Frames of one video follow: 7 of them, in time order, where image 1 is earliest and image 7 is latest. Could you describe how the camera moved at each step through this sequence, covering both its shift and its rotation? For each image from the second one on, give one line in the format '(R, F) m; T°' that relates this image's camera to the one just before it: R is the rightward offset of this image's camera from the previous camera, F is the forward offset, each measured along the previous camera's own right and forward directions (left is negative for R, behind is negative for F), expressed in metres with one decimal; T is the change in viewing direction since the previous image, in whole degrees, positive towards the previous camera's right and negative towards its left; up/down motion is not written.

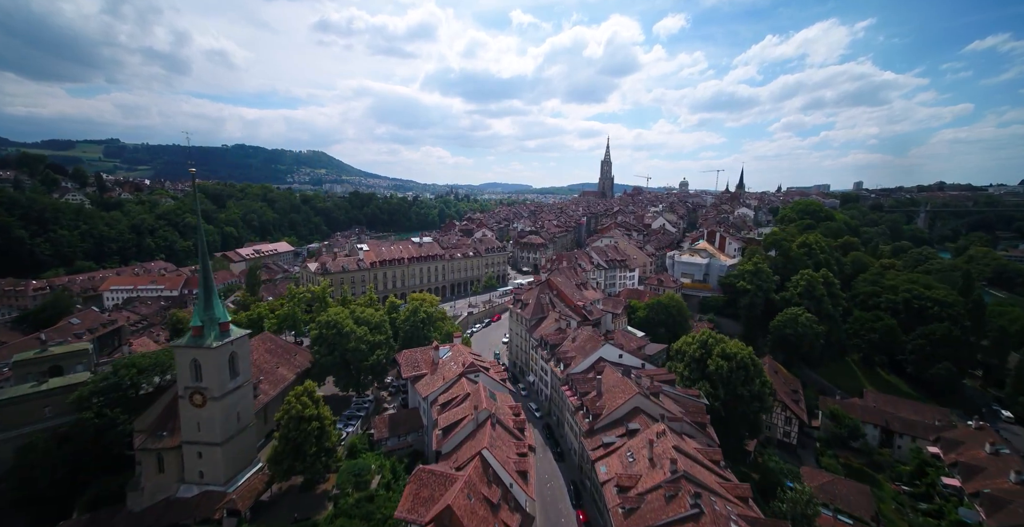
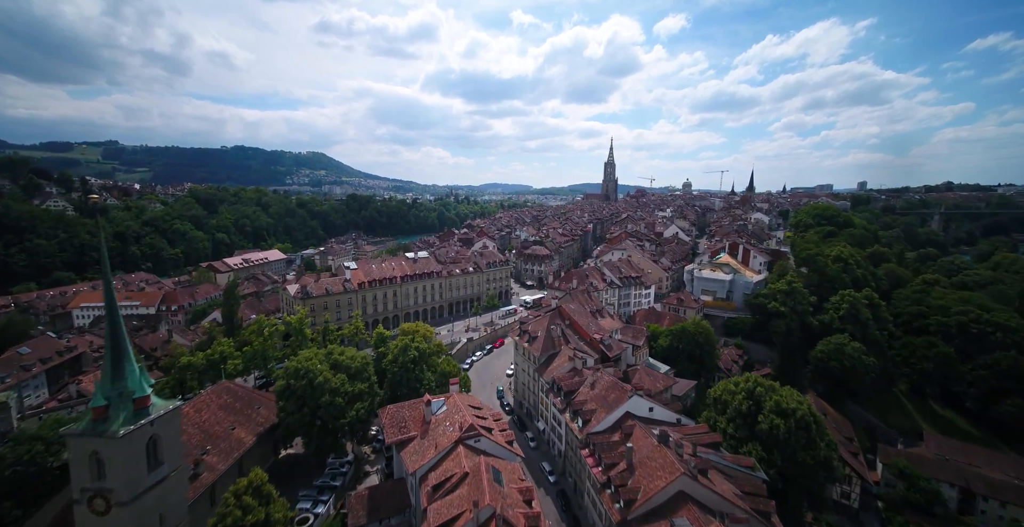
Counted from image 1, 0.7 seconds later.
(-0.4, +5.4) m; 0°
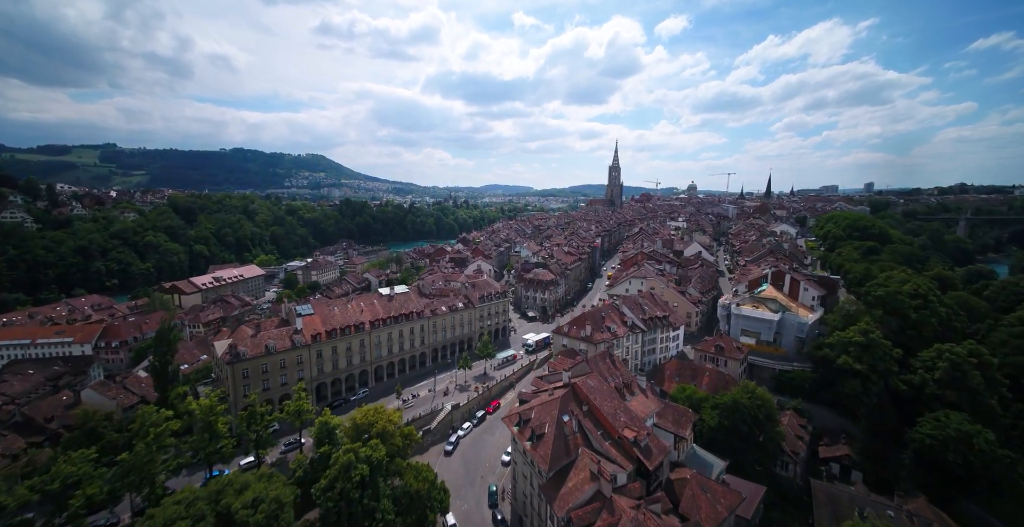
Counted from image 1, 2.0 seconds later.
(+0.4, +10.0) m; 0°
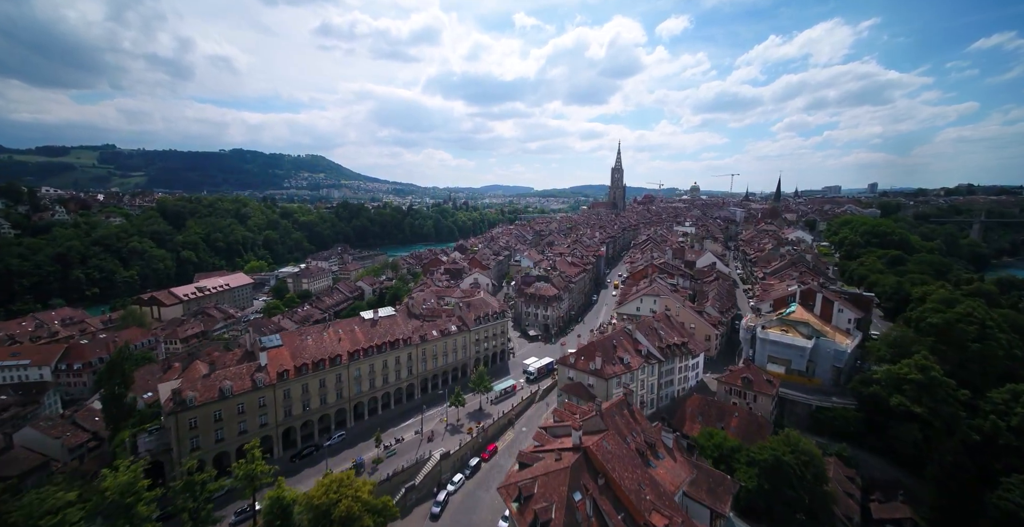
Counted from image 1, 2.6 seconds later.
(+0.2, +5.0) m; 0°
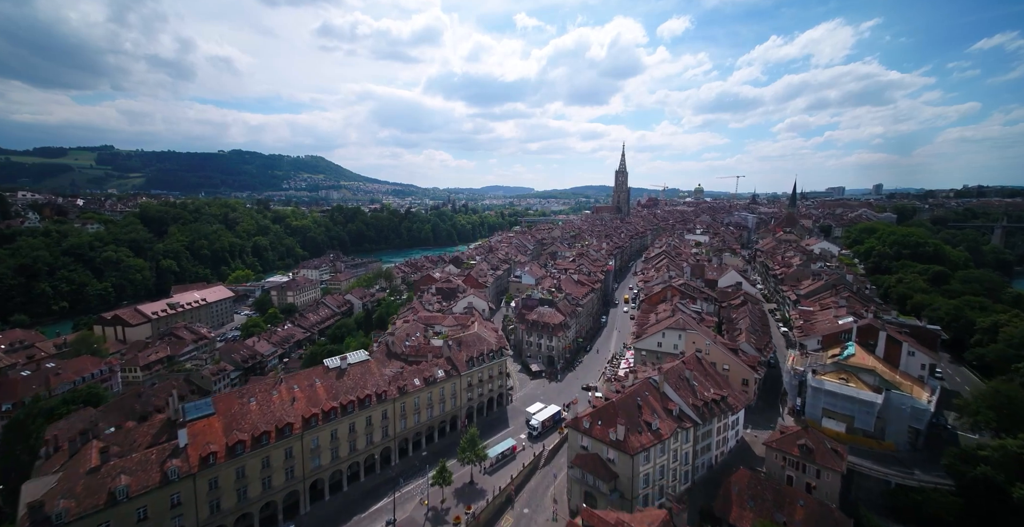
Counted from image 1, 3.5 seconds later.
(+0.2, +7.3) m; 0°
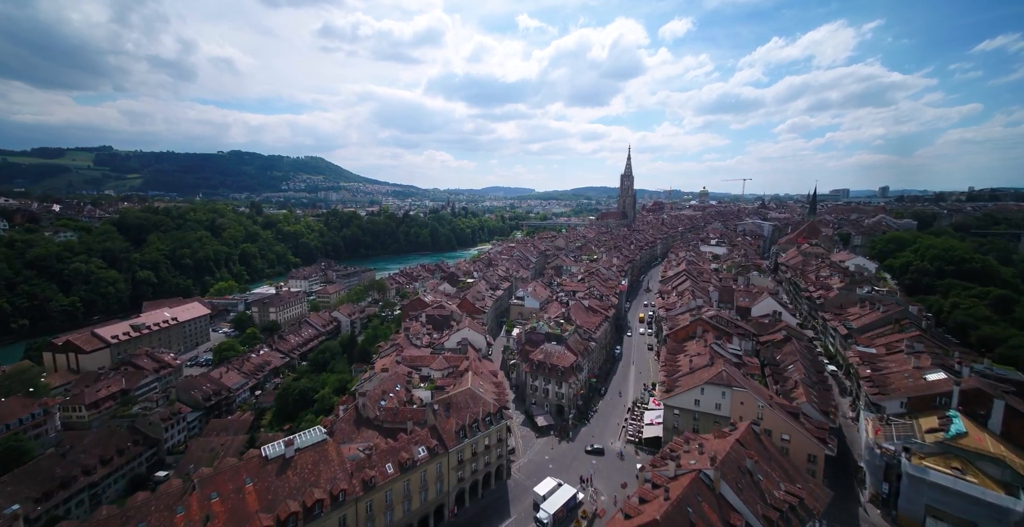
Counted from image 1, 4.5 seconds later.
(-0.1, +8.0) m; 0°
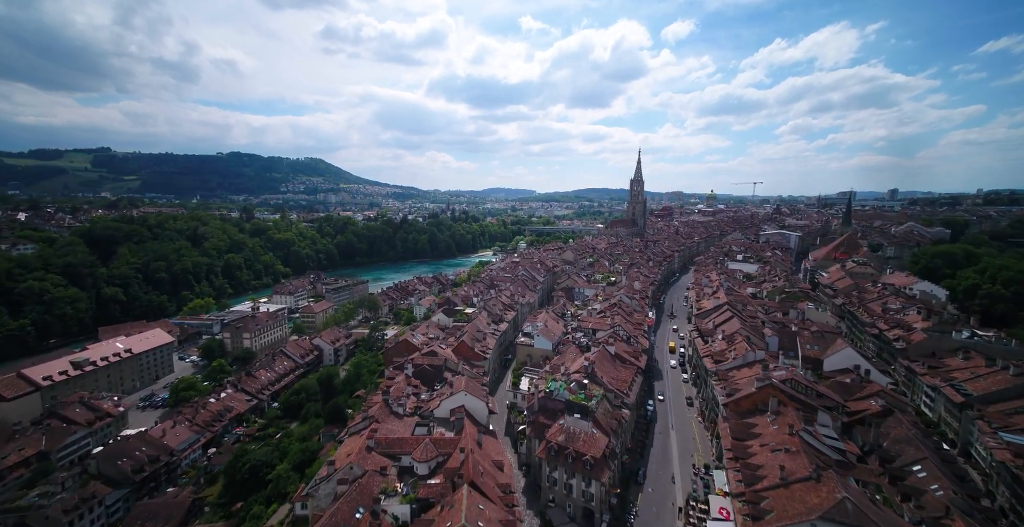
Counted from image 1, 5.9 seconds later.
(-0.7, +10.9) m; 0°
